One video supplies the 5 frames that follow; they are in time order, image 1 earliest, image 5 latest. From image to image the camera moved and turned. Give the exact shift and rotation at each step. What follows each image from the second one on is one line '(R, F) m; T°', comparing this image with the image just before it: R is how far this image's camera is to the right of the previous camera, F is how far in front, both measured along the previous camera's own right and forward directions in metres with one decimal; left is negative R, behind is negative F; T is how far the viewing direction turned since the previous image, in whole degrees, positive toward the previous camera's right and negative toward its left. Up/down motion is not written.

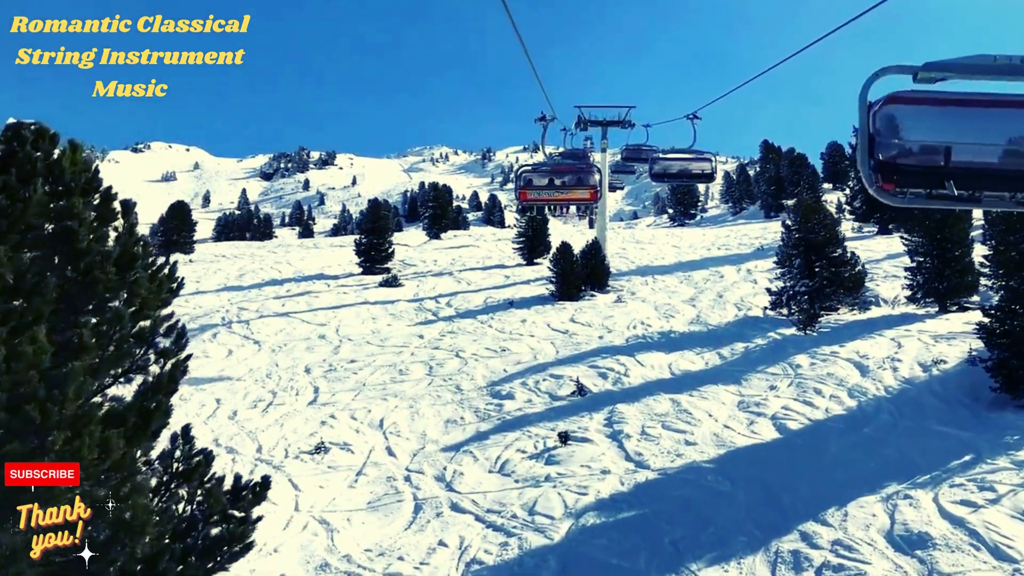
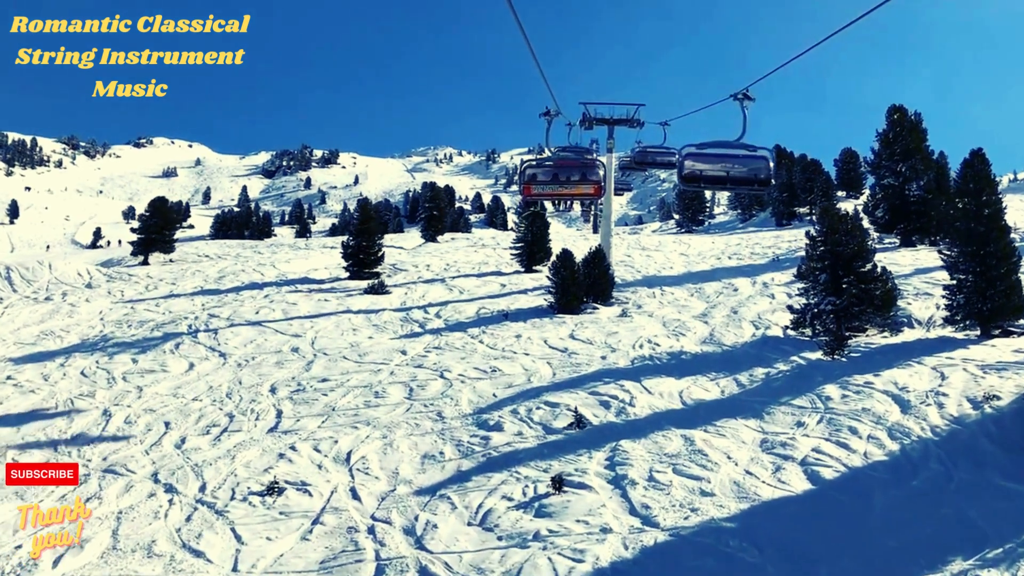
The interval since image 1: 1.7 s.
(+0.3, +2.2) m; 0°
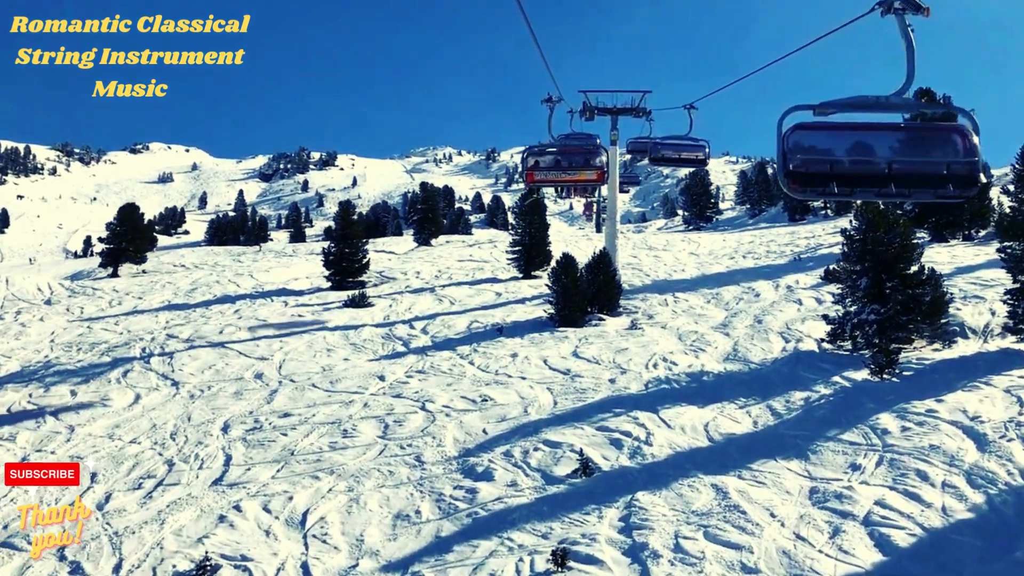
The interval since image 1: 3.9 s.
(+0.3, +2.7) m; 0°
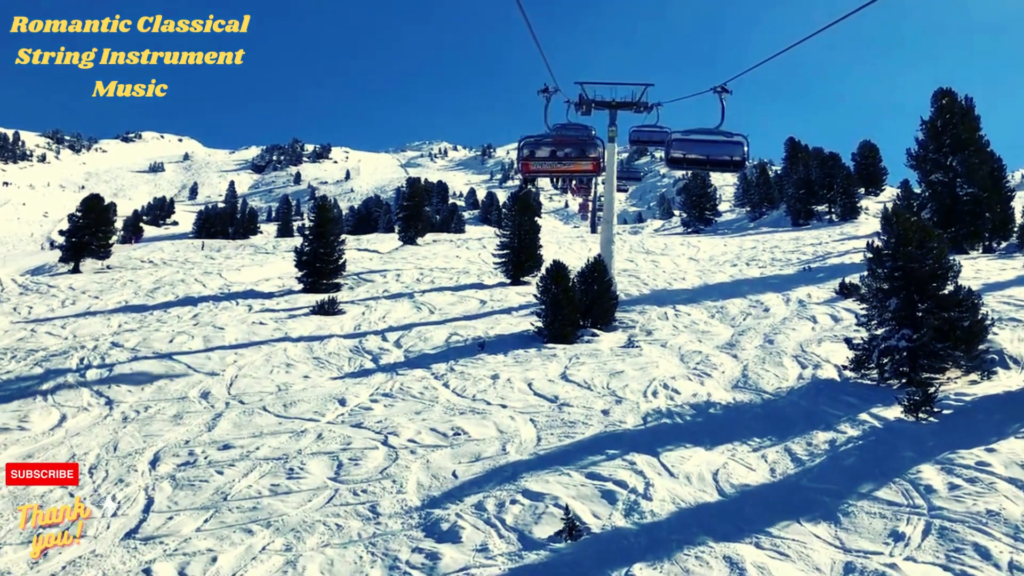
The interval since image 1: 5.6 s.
(+0.3, +2.2) m; 0°
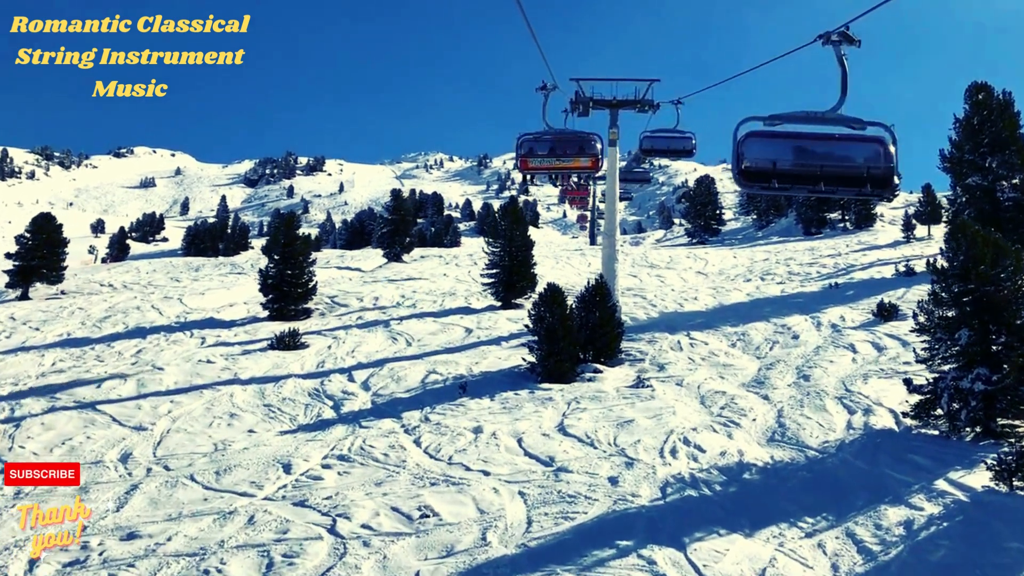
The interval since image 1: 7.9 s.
(+0.3, +2.9) m; 0°
